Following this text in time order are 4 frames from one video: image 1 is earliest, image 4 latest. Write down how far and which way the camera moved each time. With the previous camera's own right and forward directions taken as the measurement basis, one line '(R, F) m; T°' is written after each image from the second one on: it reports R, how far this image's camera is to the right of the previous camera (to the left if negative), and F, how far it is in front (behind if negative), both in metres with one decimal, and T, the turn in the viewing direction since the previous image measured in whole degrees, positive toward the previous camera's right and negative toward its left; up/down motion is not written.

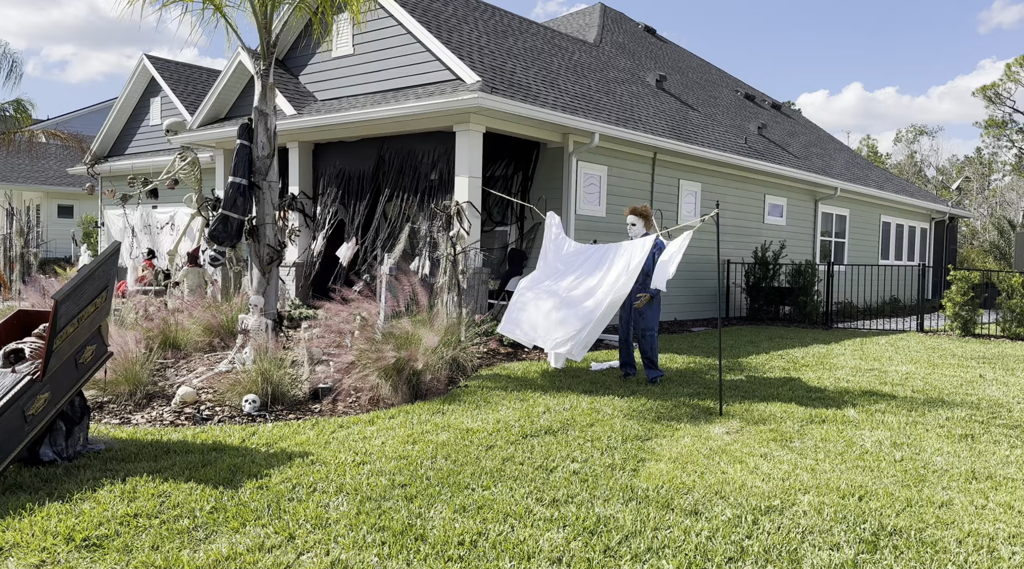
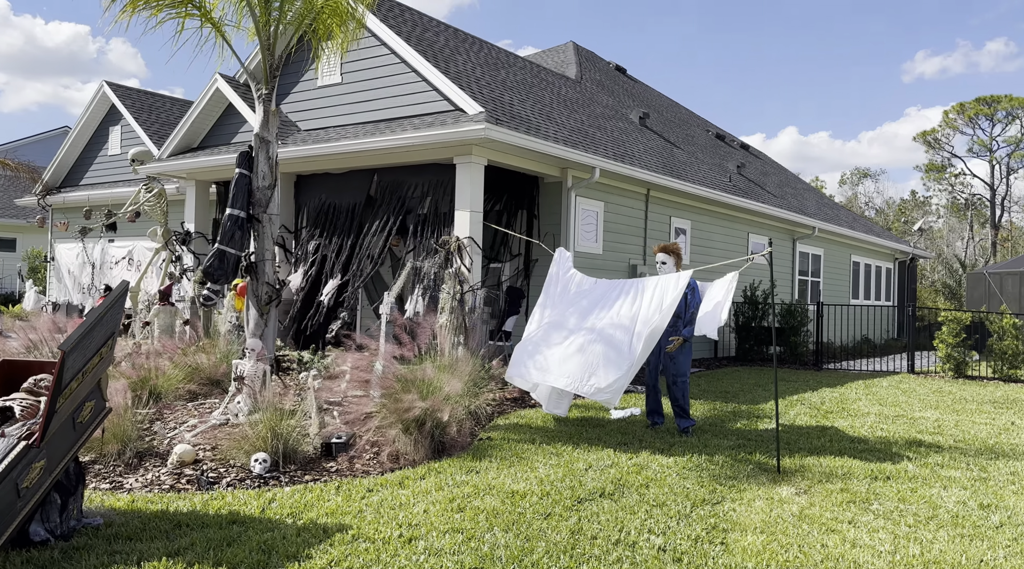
(-0.6, +0.6) m; +4°
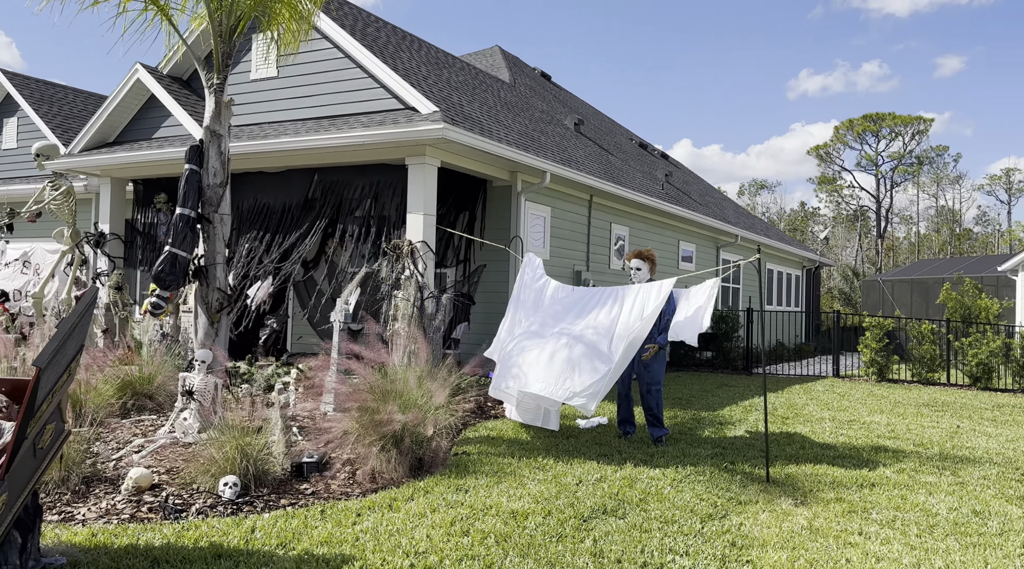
(-0.5, +0.3) m; +7°
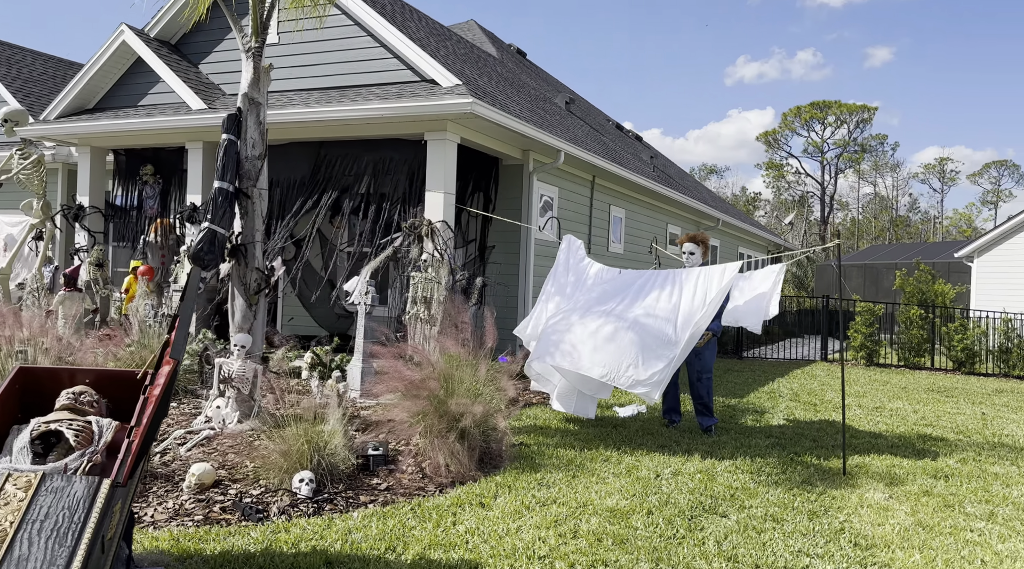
(-0.8, +0.3) m; +4°
